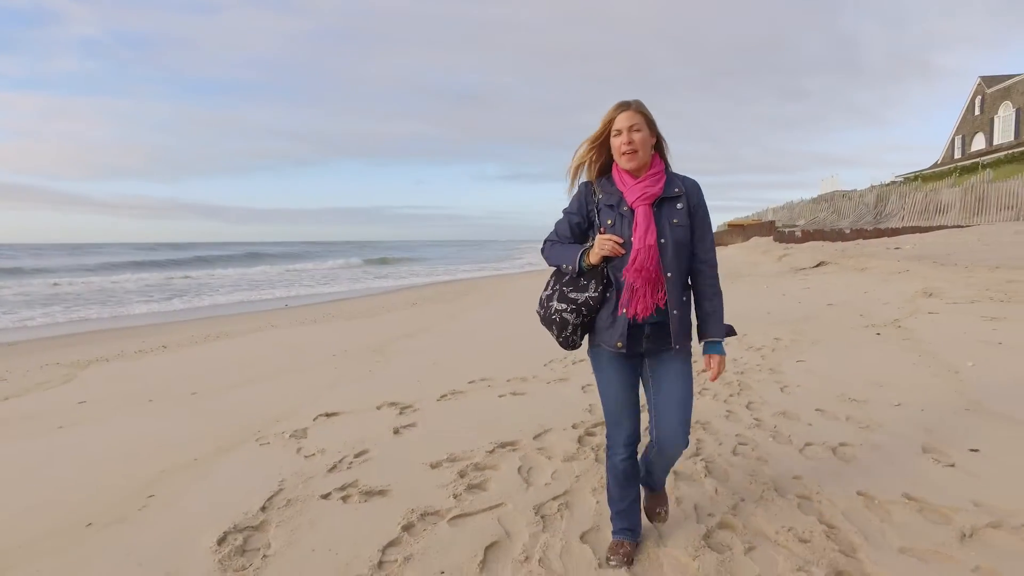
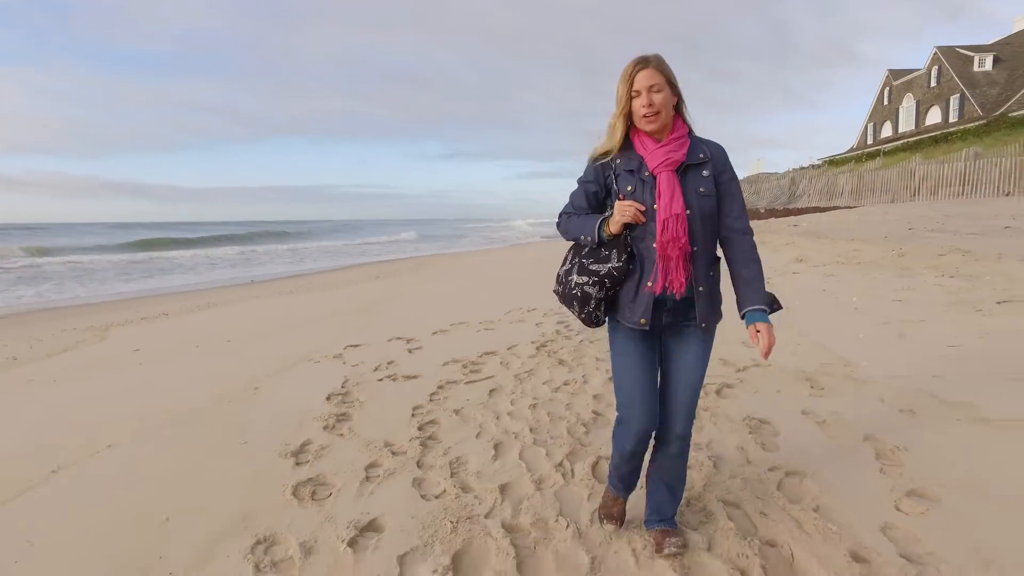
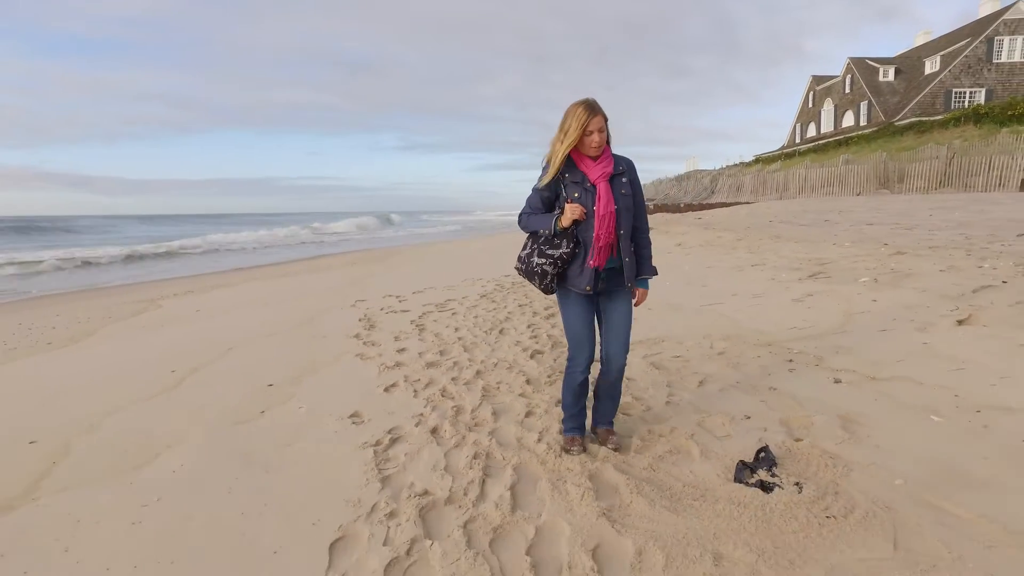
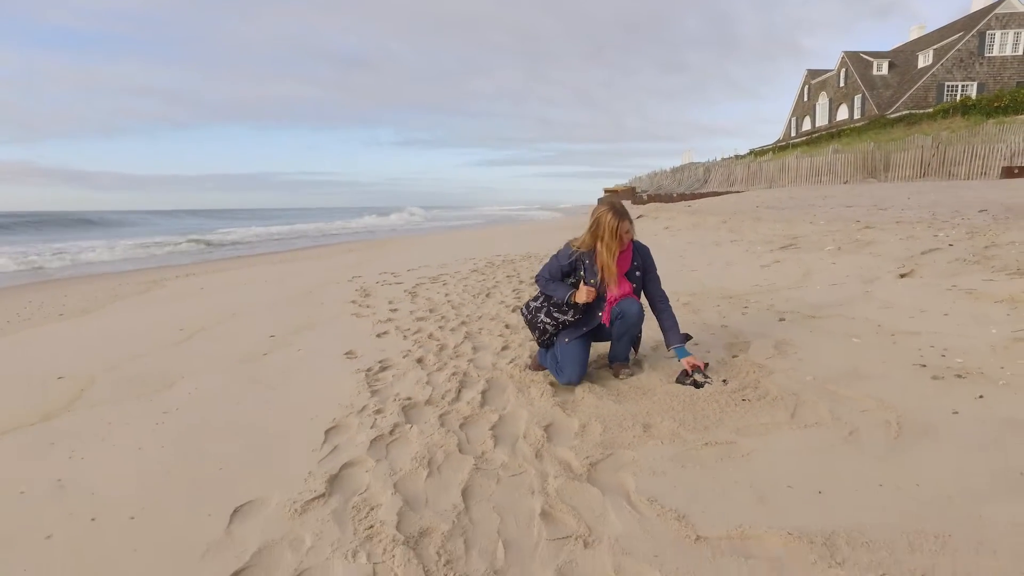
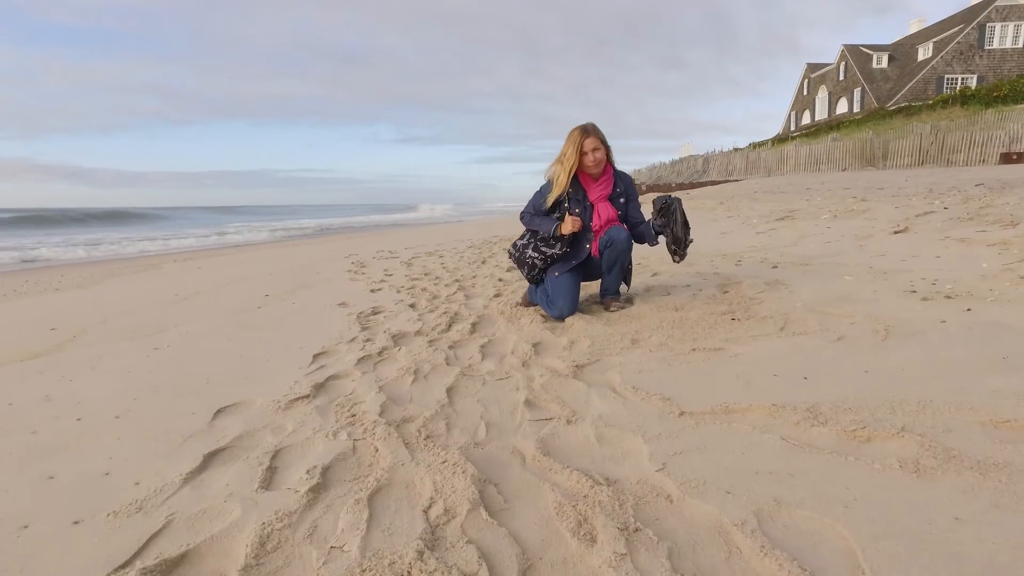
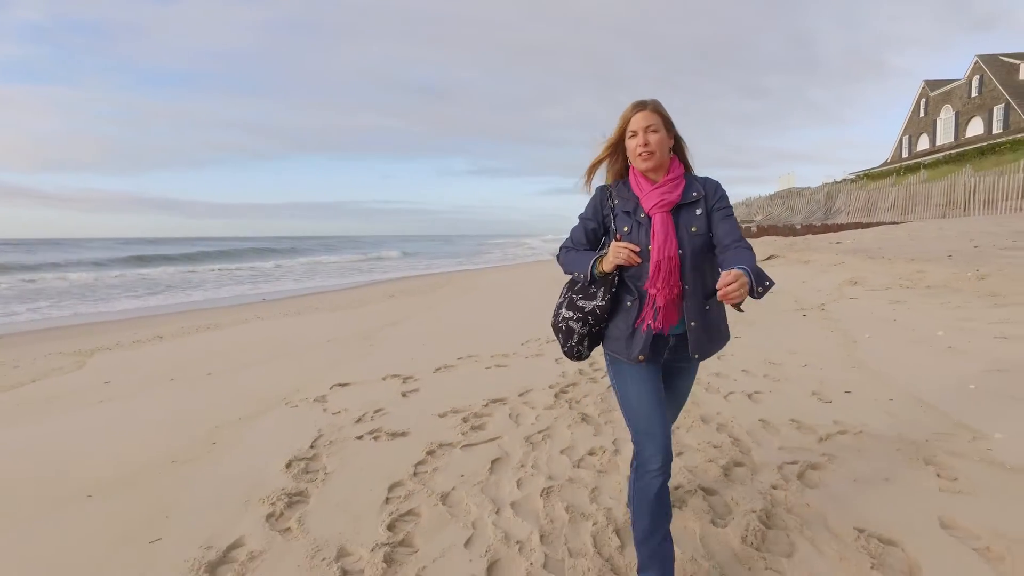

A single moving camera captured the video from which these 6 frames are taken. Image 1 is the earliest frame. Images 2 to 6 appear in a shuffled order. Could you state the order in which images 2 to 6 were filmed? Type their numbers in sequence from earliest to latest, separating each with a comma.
6, 2, 3, 4, 5
